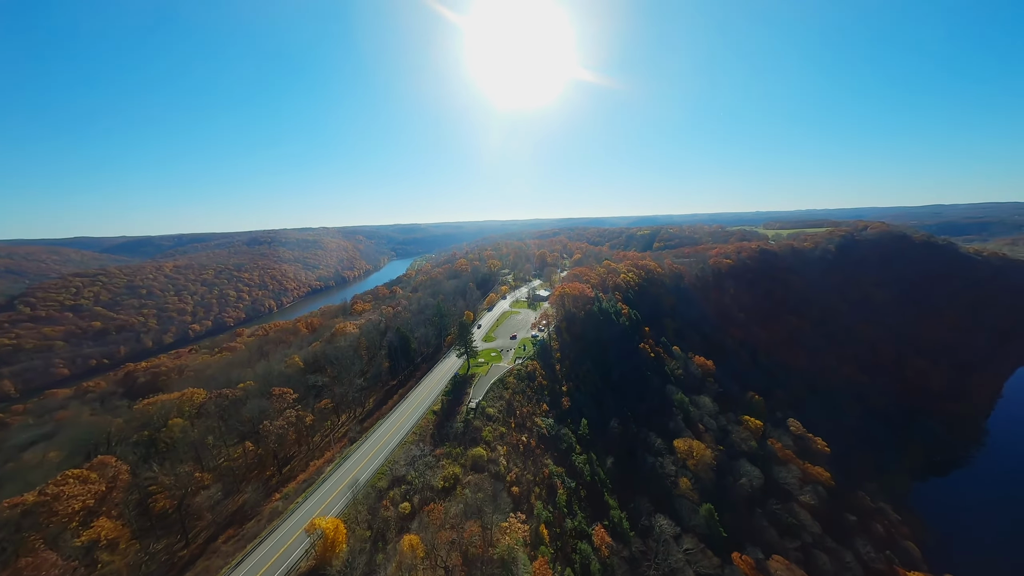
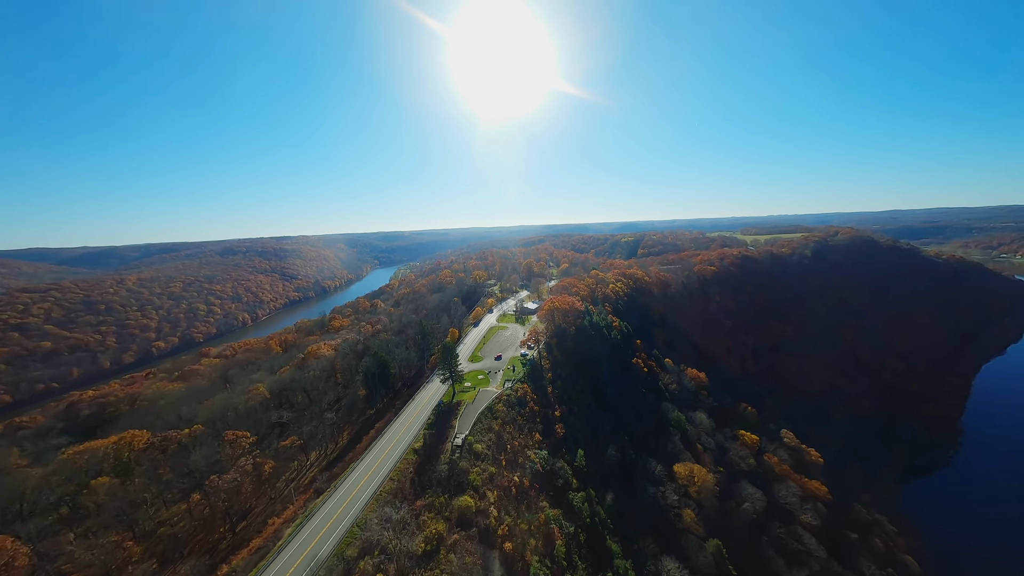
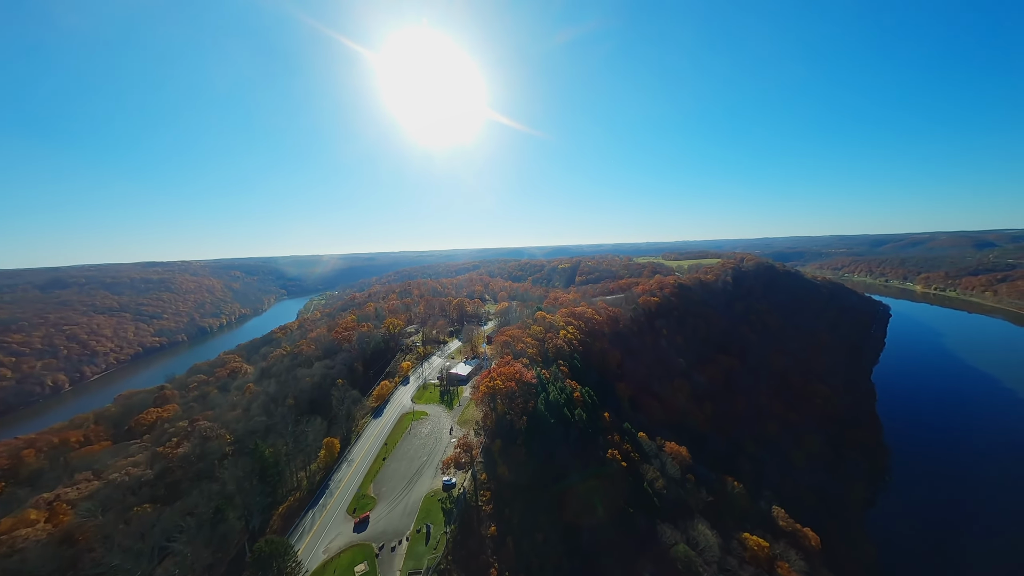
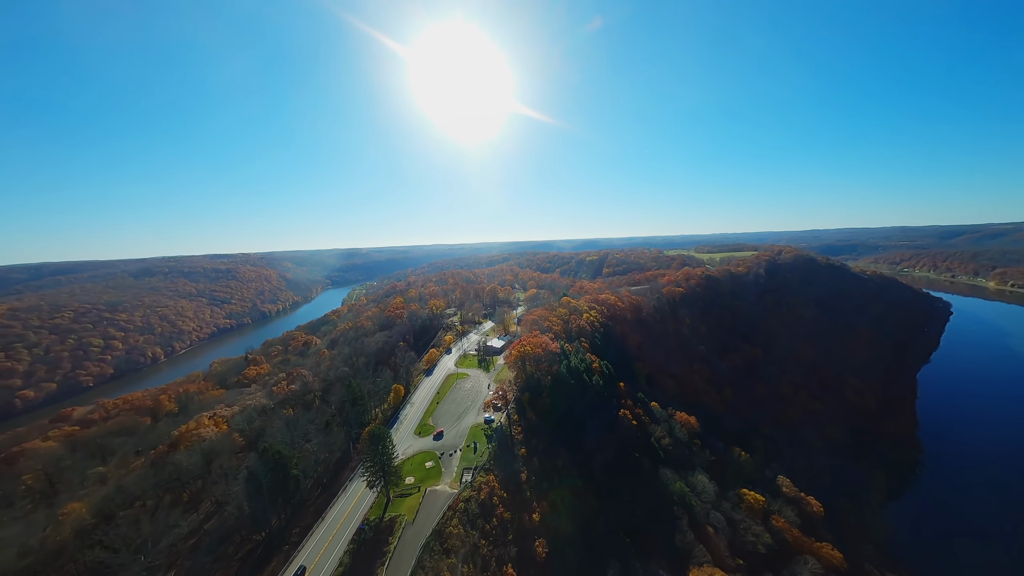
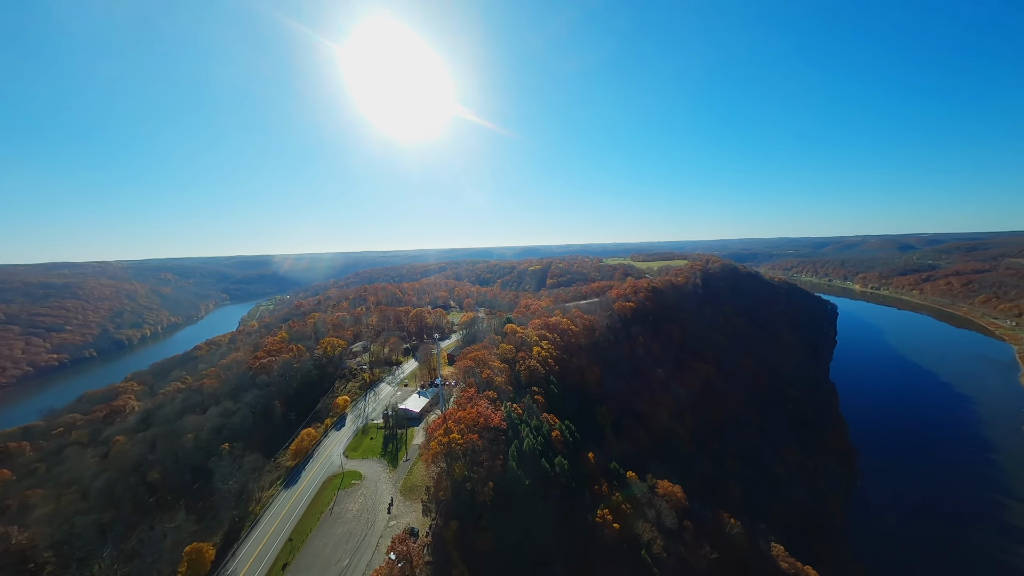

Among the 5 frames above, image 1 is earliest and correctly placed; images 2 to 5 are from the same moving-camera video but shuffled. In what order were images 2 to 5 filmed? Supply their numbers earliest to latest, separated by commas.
2, 4, 3, 5
